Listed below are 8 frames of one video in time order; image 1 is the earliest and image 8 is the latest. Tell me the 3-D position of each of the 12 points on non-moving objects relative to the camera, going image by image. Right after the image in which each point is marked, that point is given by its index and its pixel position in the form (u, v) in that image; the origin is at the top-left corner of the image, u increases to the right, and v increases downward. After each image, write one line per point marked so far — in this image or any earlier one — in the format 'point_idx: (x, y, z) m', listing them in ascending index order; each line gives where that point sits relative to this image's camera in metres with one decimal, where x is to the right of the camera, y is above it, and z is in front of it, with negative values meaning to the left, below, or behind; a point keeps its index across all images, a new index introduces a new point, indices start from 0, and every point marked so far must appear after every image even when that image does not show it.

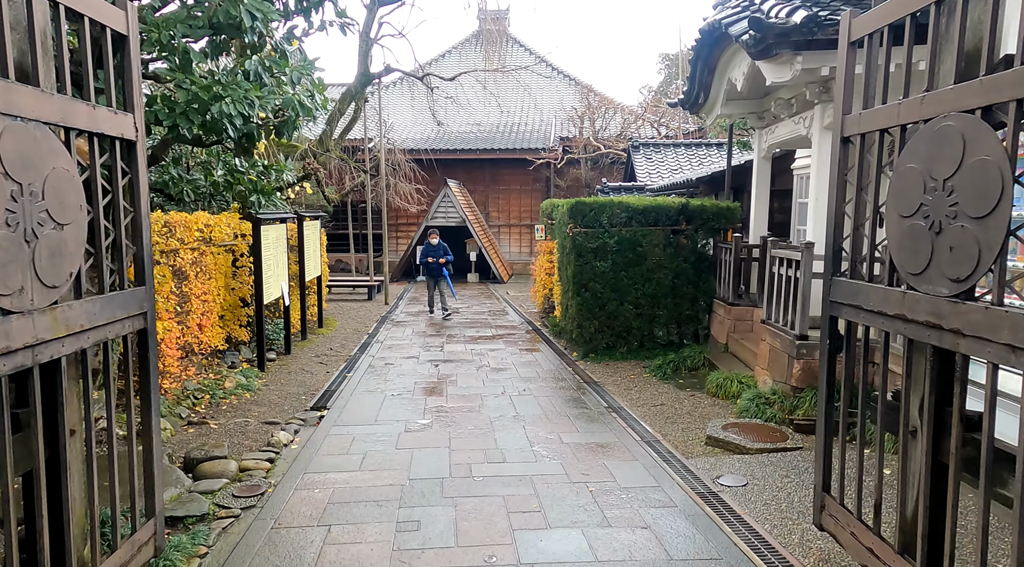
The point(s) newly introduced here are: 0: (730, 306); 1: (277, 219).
0: (+2.2, -0.2, +7.9) m
1: (-2.8, +0.8, +9.5) m
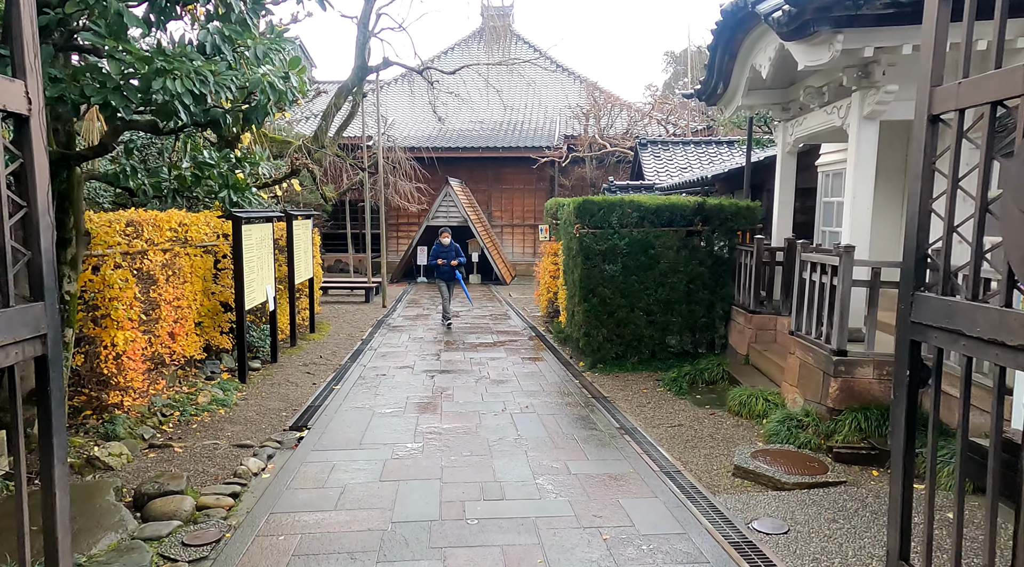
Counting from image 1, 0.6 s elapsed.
0: (+2.2, -0.3, +7.3) m
1: (-2.8, +0.8, +8.9) m
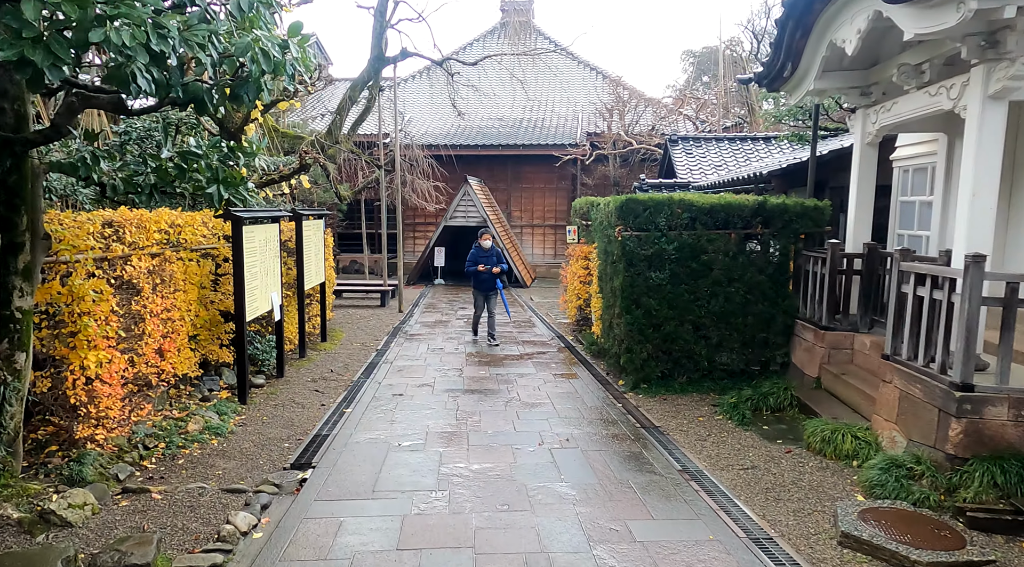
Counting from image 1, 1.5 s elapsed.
0: (+2.5, -0.4, +6.3) m
1: (-2.4, +0.7, +8.0) m
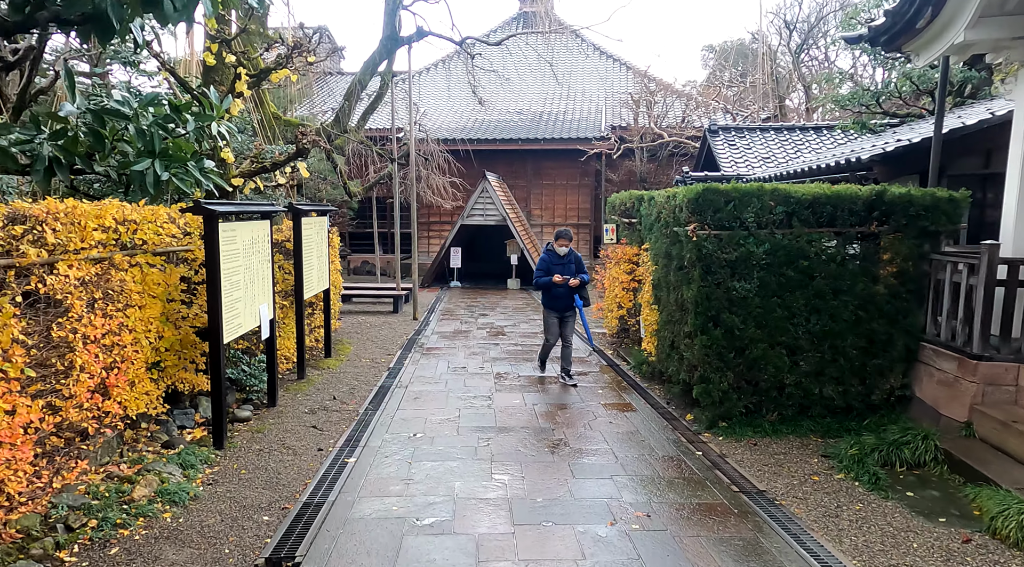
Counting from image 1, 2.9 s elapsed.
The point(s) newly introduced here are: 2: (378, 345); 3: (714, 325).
0: (+2.8, -0.5, +4.8) m
1: (-2.1, +0.6, +6.6) m
2: (-1.8, -0.8, +10.7) m
3: (+1.5, -0.3, +5.7) m
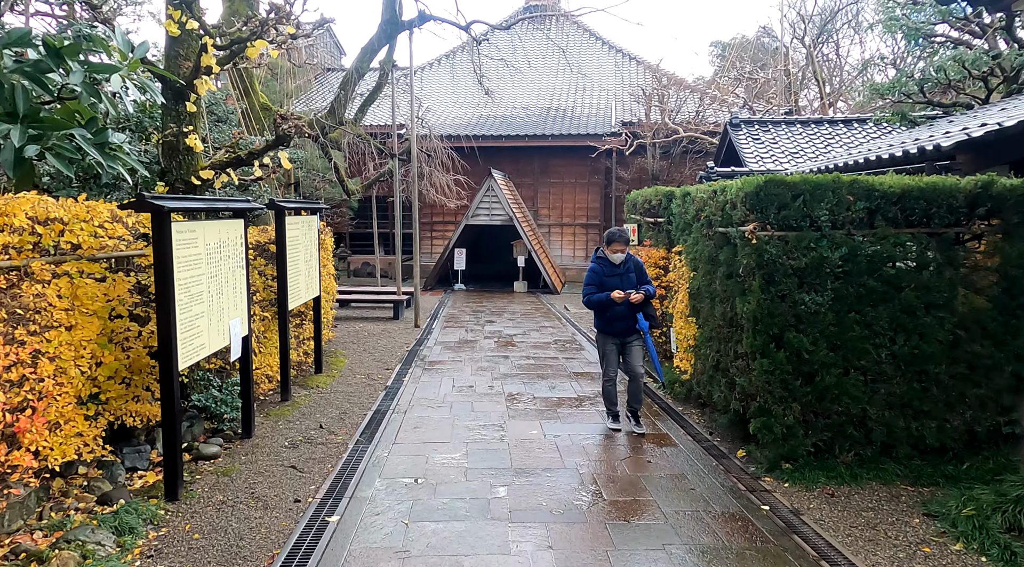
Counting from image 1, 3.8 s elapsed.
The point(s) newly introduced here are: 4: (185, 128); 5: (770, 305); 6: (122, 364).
0: (+2.9, -0.5, +3.7) m
1: (-2.0, +0.5, +5.6) m
2: (-1.7, -0.9, +9.7) m
3: (+1.6, -0.4, +4.7) m
4: (-2.4, +1.1, +5.7) m
5: (+1.5, -0.1, +4.7) m
6: (-2.3, -0.5, +4.6) m
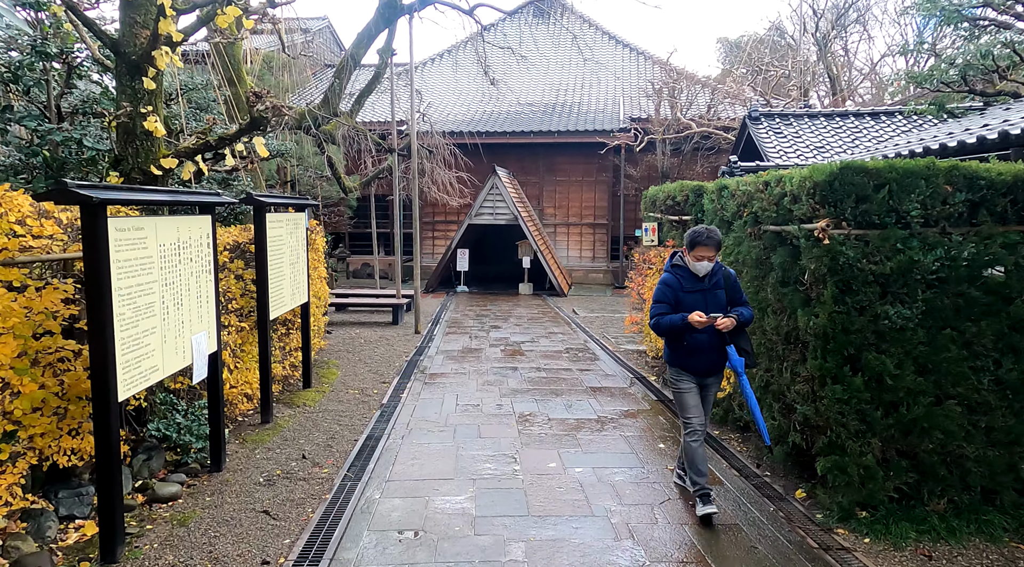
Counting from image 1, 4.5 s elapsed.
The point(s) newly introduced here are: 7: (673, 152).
0: (+3.0, -0.6, +2.9) m
1: (-1.9, +0.5, +4.7) m
2: (-1.6, -1.0, +8.8) m
3: (+1.7, -0.4, +3.9) m
4: (-2.3, +1.1, +4.8) m
5: (+1.6, -0.2, +3.8) m
6: (-2.2, -0.5, +3.7) m
7: (+4.0, +3.3, +19.3) m
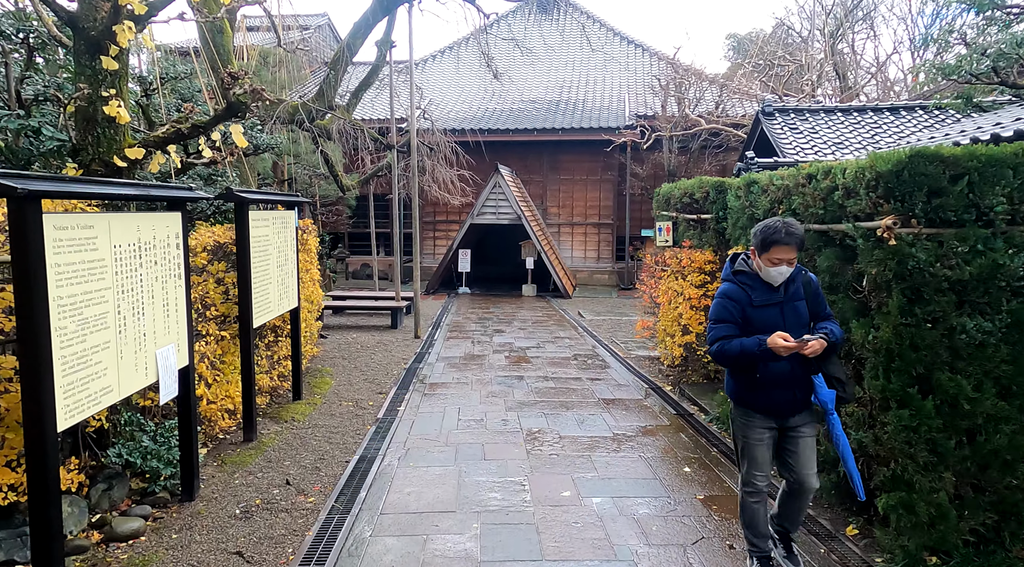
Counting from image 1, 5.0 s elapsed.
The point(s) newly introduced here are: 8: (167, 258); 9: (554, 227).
0: (+3.1, -0.6, +2.3) m
1: (-1.8, +0.4, +4.1) m
2: (-1.5, -1.0, +8.3) m
3: (+1.7, -0.5, +3.3) m
4: (-2.2, +1.1, +4.3) m
5: (+1.7, -0.2, +3.2) m
6: (-2.1, -0.5, +3.1) m
7: (+4.1, +3.2, +18.7) m
8: (-1.8, +0.1, +4.1) m
9: (+1.1, +1.4, +19.3) m
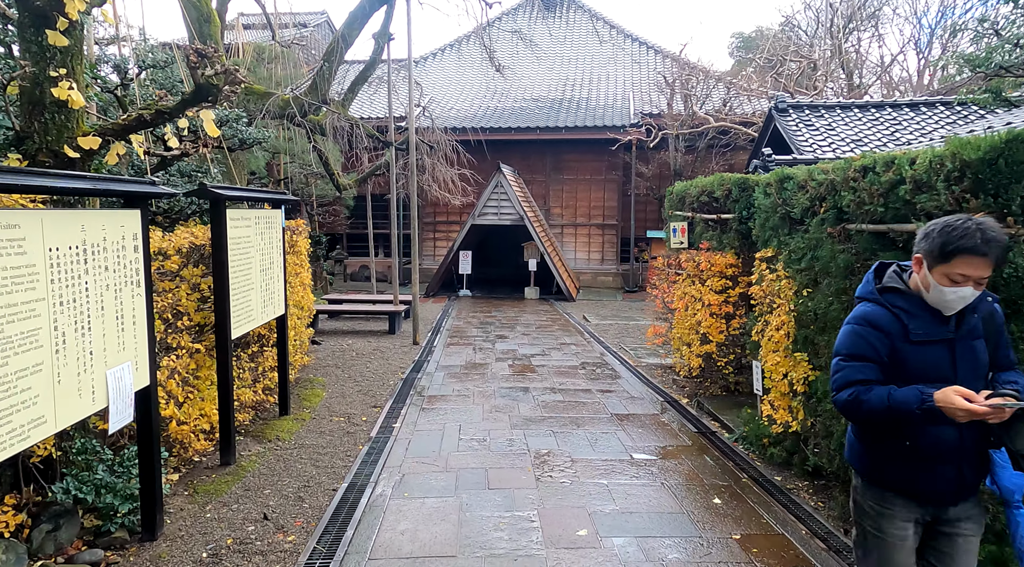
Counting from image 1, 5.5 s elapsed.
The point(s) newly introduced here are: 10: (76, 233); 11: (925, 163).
0: (+3.1, -0.7, +1.7) m
1: (-1.8, +0.4, +3.6) m
2: (-1.5, -1.0, +7.7) m
3: (+1.8, -0.5, +2.7) m
4: (-2.2, +1.0, +3.7) m
5: (+1.7, -0.2, +2.7) m
6: (-2.1, -0.6, +2.6) m
7: (+4.2, +3.2, +18.1) m
8: (-1.8, +0.1, +3.5) m
9: (+1.2, +1.3, +18.7) m
10: (-1.8, +0.2, +3.2) m
11: (+1.7, +0.5, +3.3) m
